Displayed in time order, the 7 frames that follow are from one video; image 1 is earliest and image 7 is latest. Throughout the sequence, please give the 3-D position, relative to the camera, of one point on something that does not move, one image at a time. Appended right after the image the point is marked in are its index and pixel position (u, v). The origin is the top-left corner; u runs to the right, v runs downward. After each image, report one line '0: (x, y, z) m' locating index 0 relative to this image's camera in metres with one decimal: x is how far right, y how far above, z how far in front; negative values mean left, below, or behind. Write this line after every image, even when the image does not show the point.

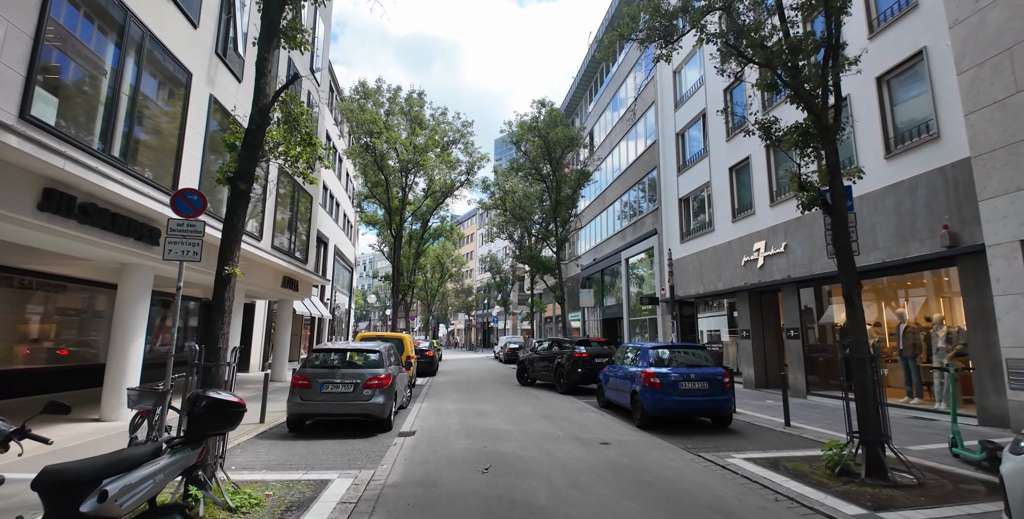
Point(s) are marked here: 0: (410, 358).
0: (-2.7, -2.6, +13.4) m
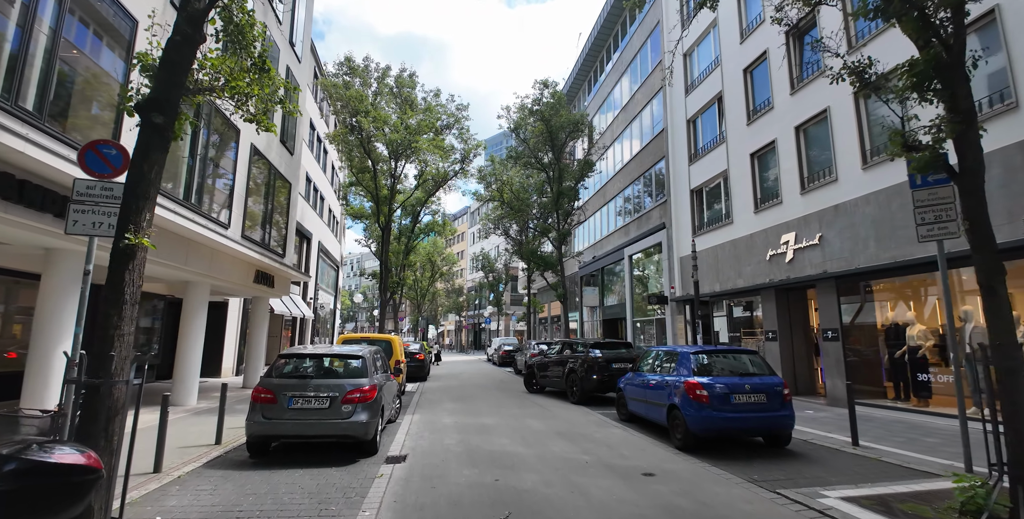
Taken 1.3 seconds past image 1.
0: (-2.6, -2.4, +11.8) m
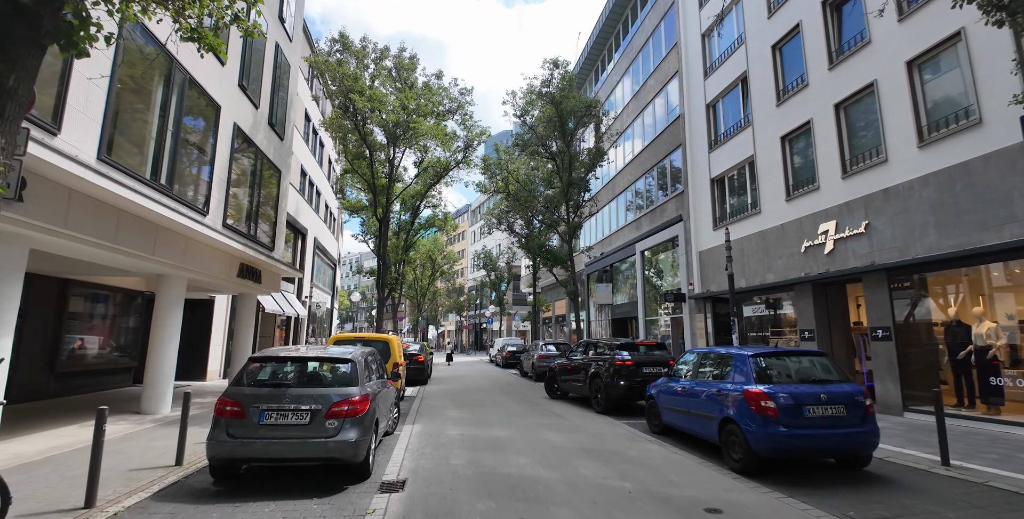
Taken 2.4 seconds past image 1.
0: (-2.3, -2.2, +10.5) m
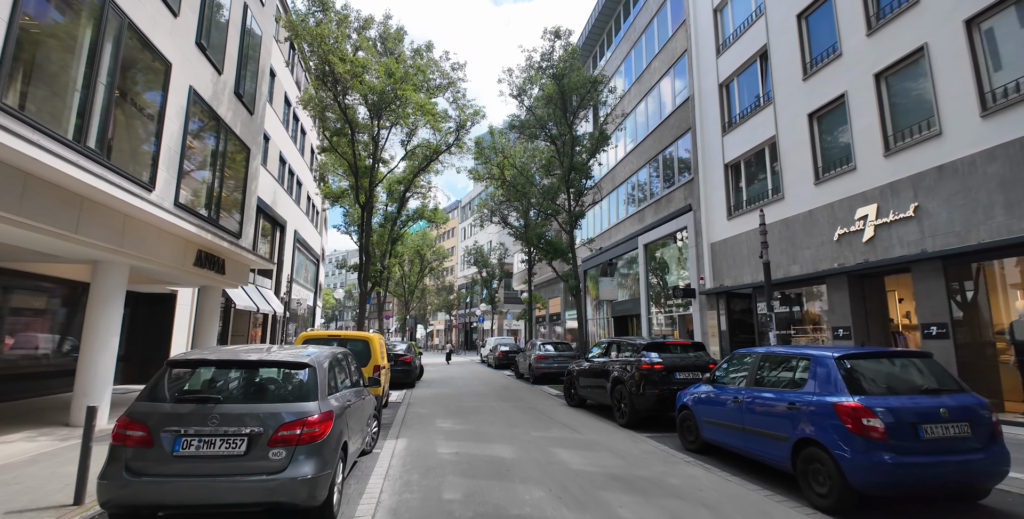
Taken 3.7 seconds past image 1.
0: (-2.3, -1.9, +9.0) m
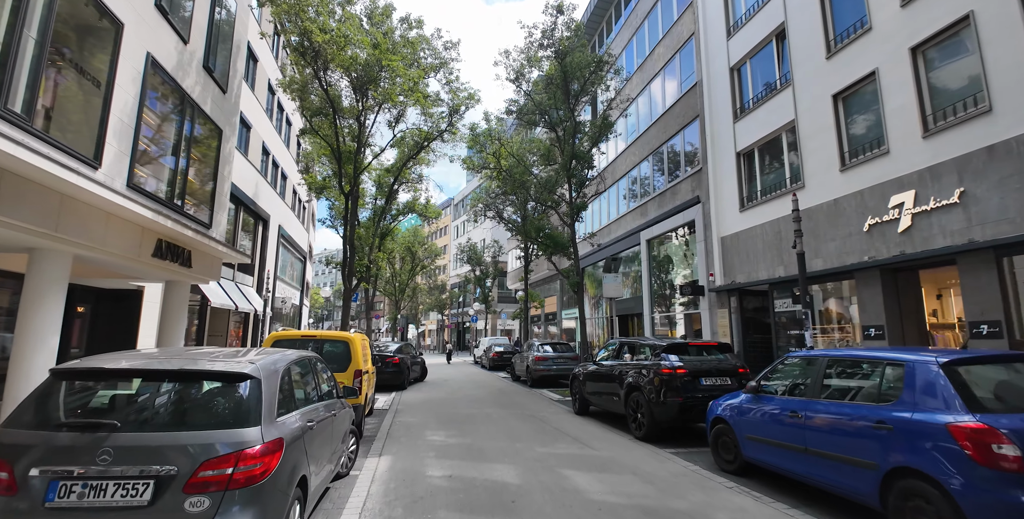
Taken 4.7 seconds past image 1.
0: (-2.3, -1.7, +7.9) m
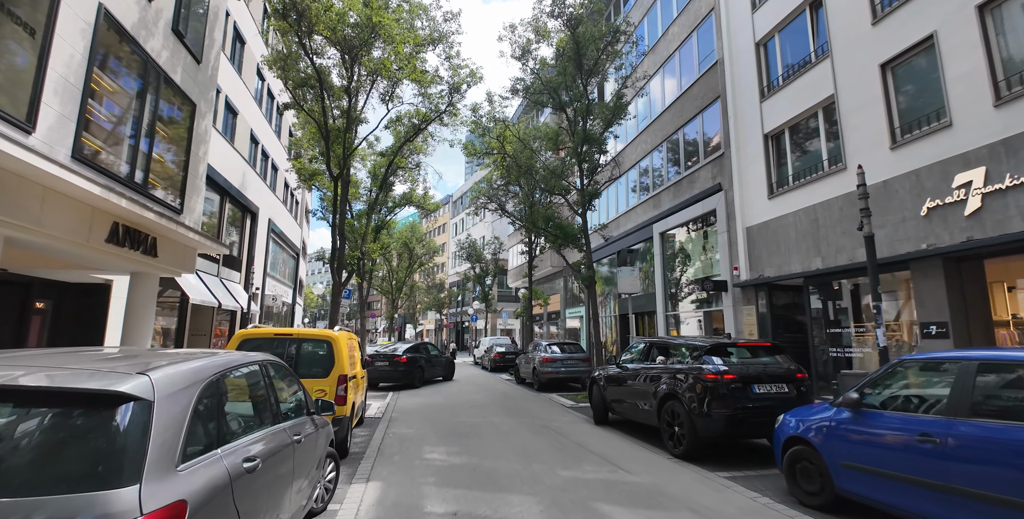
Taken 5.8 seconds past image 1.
0: (-2.1, -1.5, +6.6) m
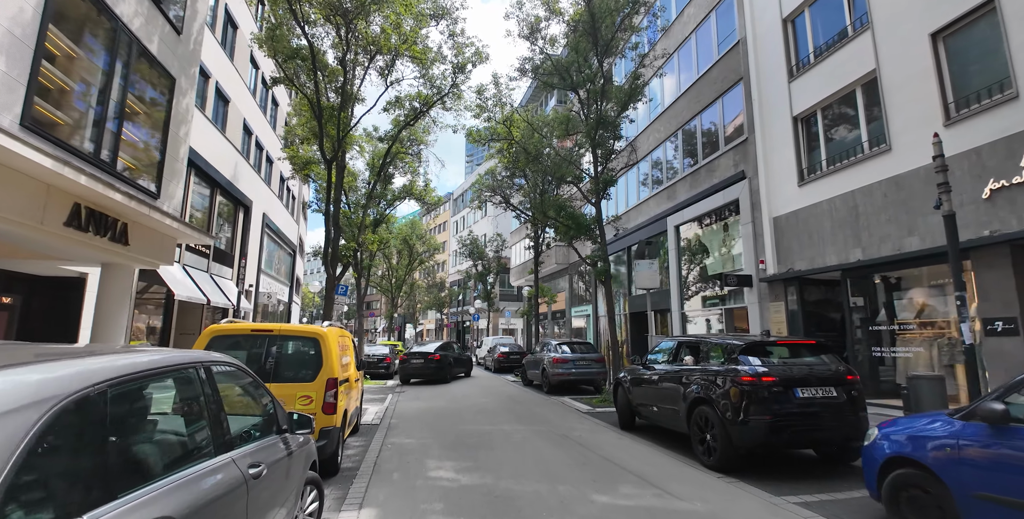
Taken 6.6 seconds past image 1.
0: (-1.9, -1.3, +5.6) m
